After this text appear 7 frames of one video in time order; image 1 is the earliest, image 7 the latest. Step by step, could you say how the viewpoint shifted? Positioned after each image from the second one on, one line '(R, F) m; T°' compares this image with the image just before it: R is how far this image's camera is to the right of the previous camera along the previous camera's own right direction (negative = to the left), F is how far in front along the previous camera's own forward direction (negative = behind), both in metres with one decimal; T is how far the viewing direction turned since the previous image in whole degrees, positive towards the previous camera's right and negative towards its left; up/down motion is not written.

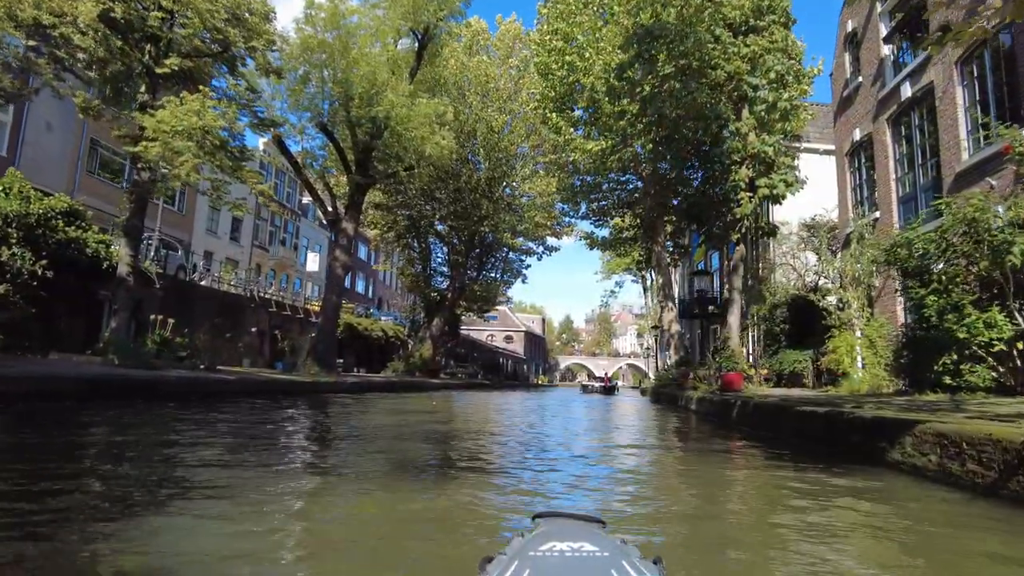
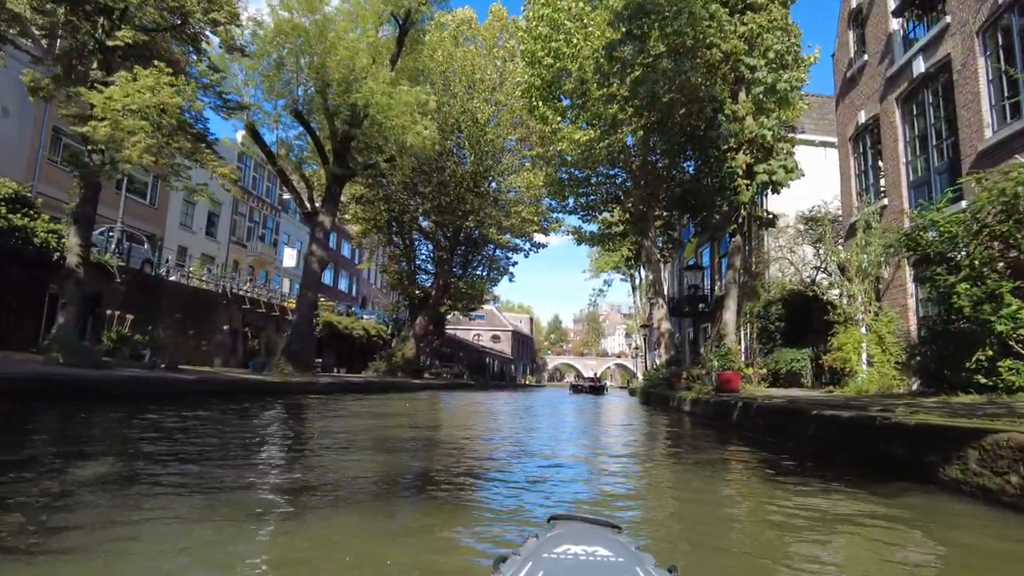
(+0.1, +0.9) m; +1°
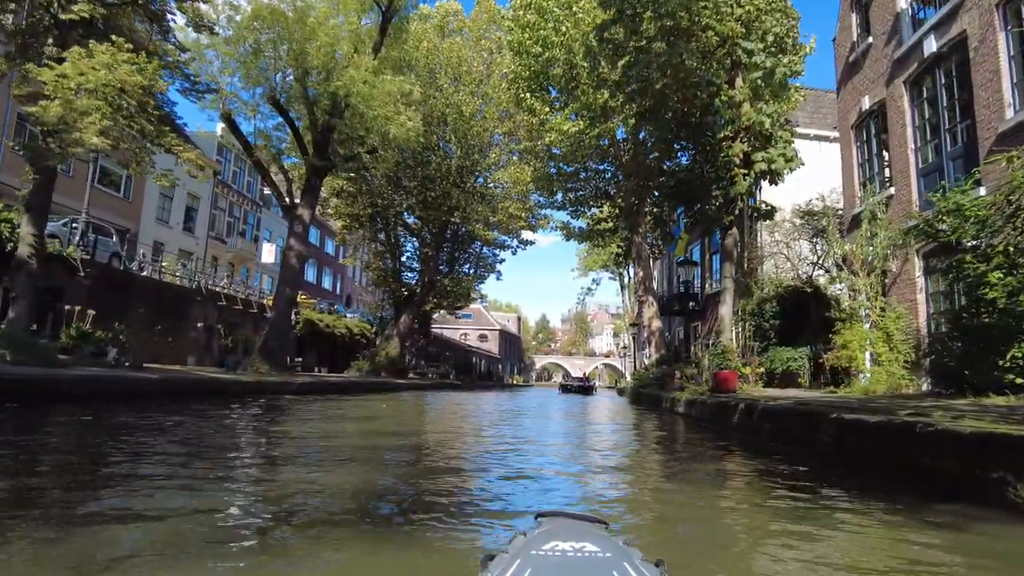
(+0.1, +0.7) m; +1°
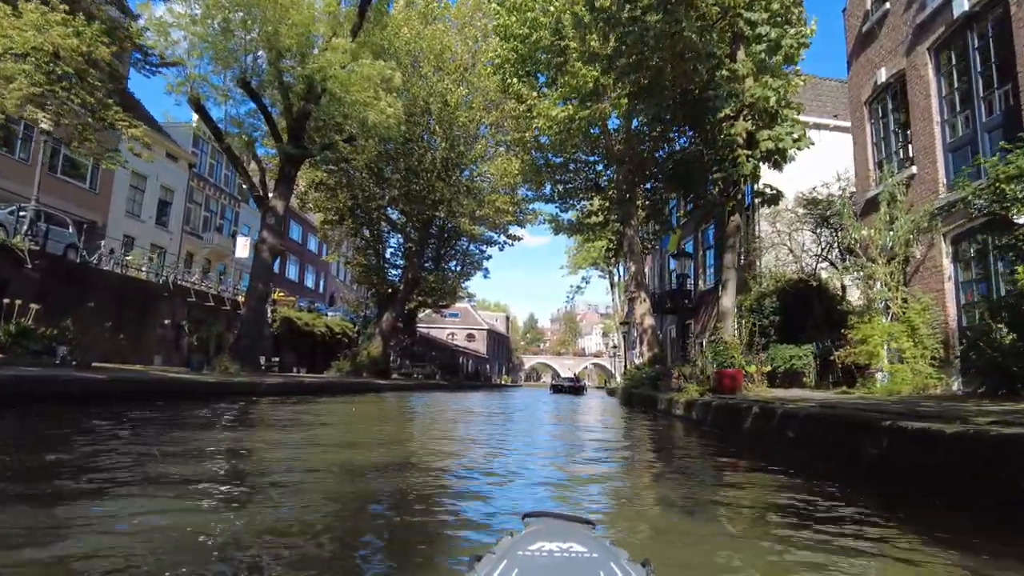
(+0.1, +1.1) m; +1°
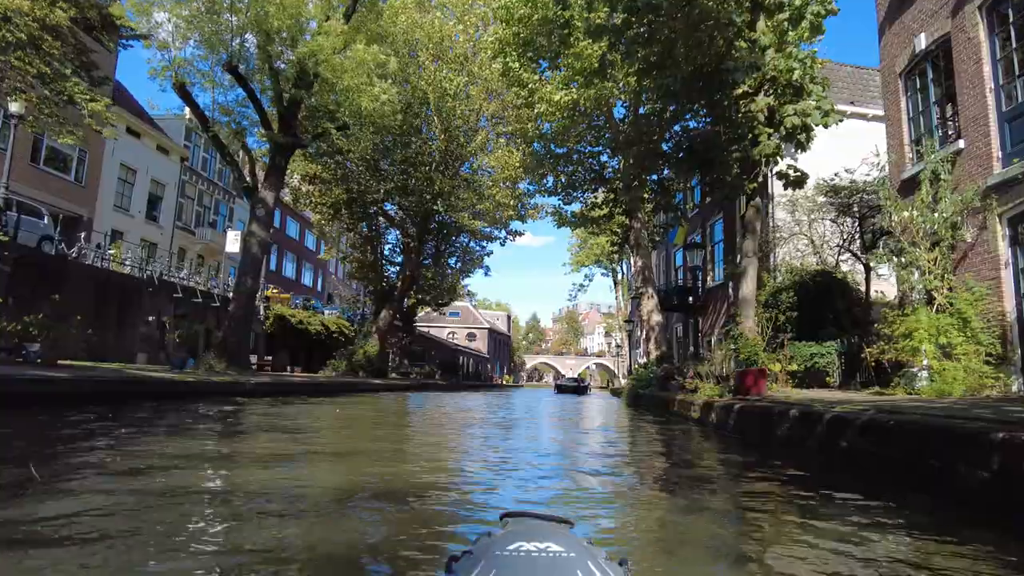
(0.0, +1.0) m; 0°
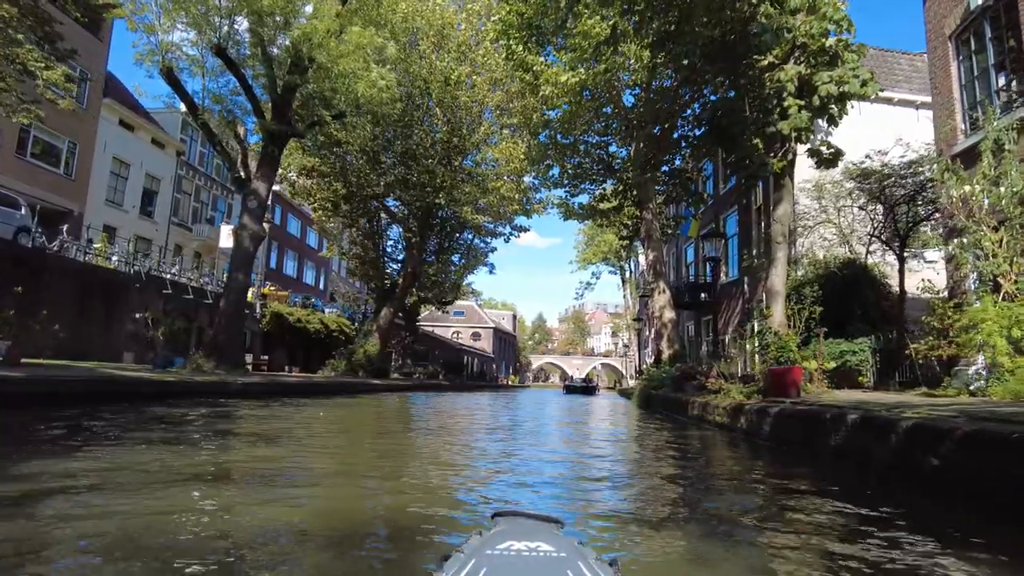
(+0.1, +1.0) m; -1°
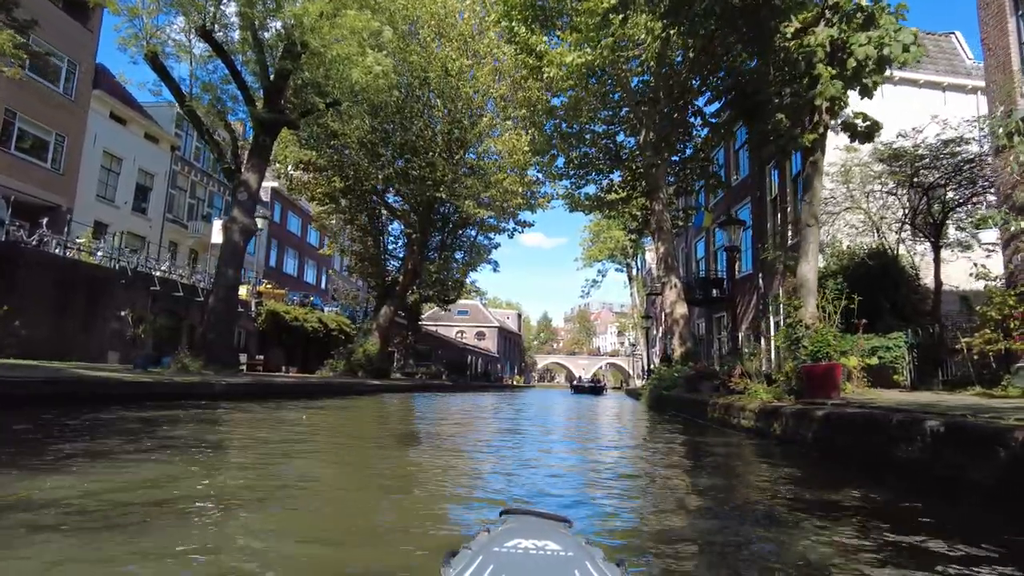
(+0.1, +0.9) m; 0°
